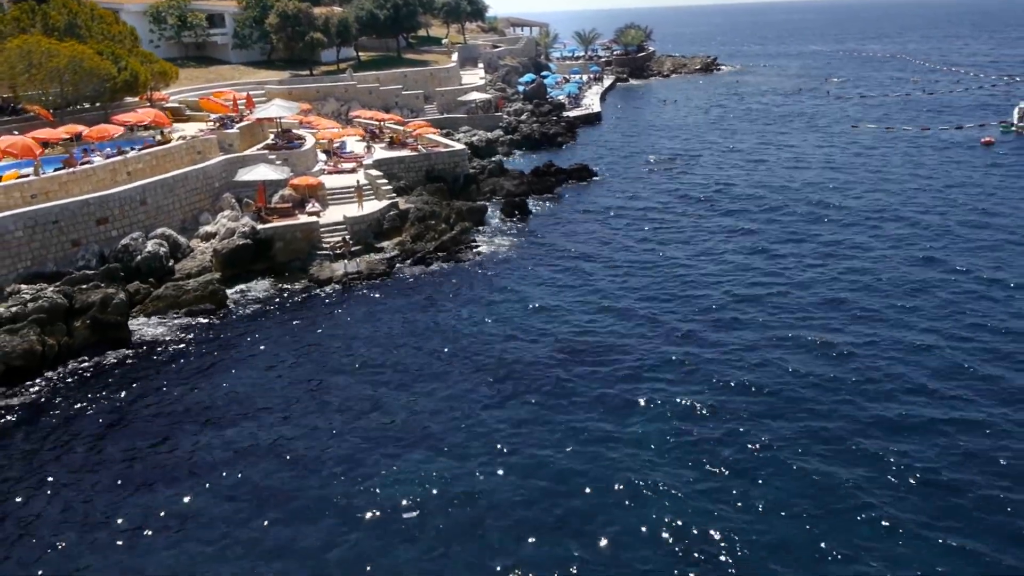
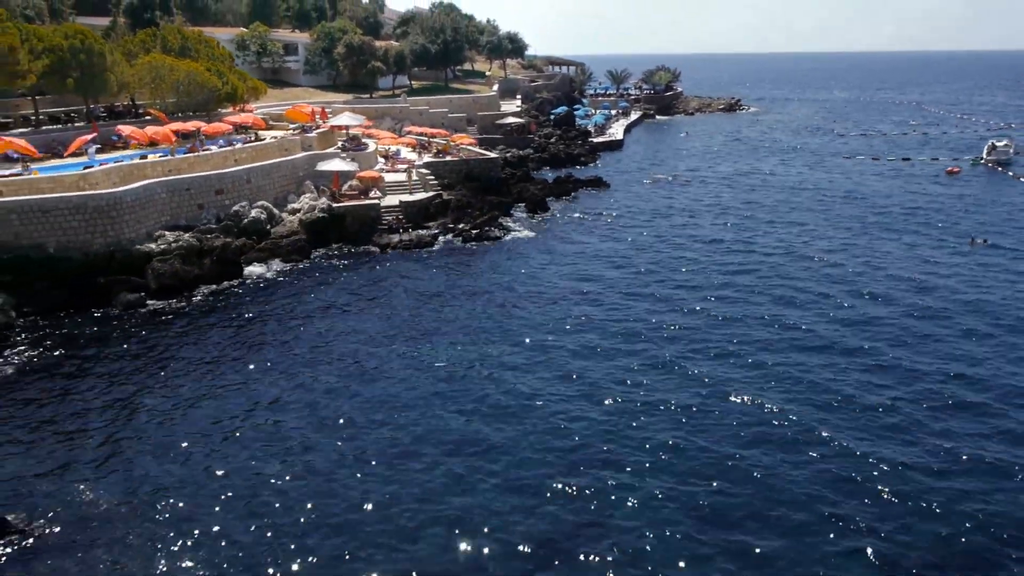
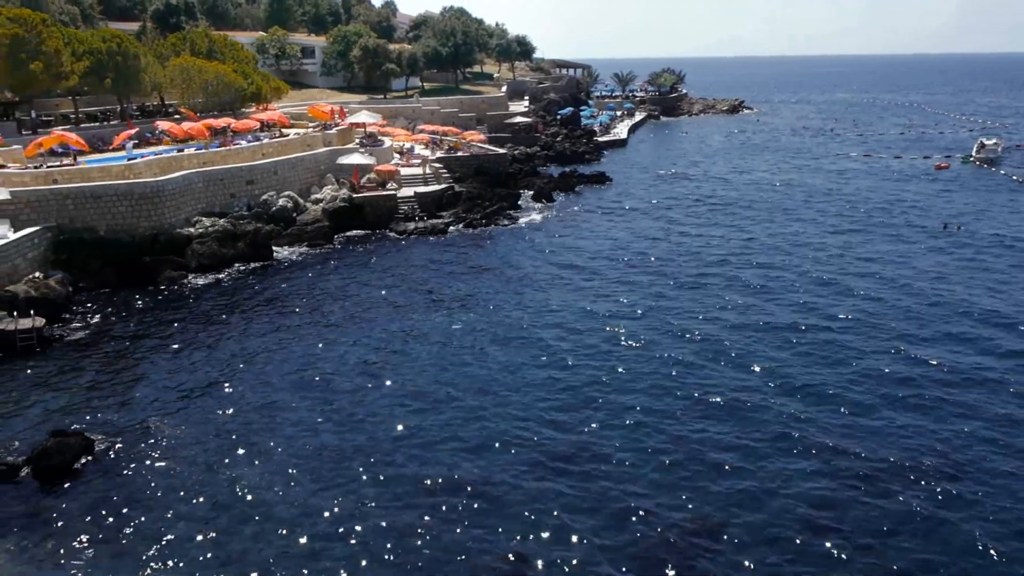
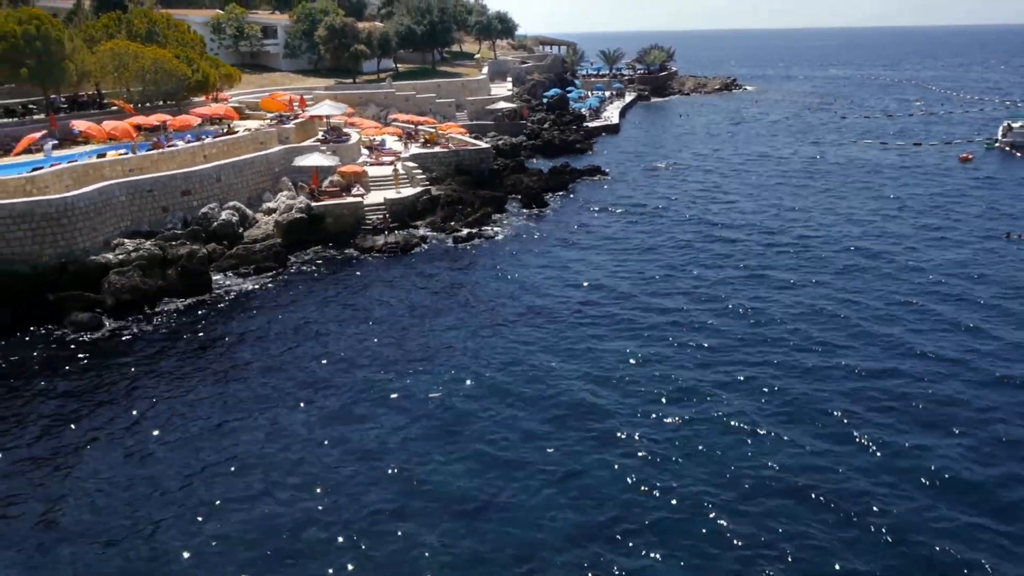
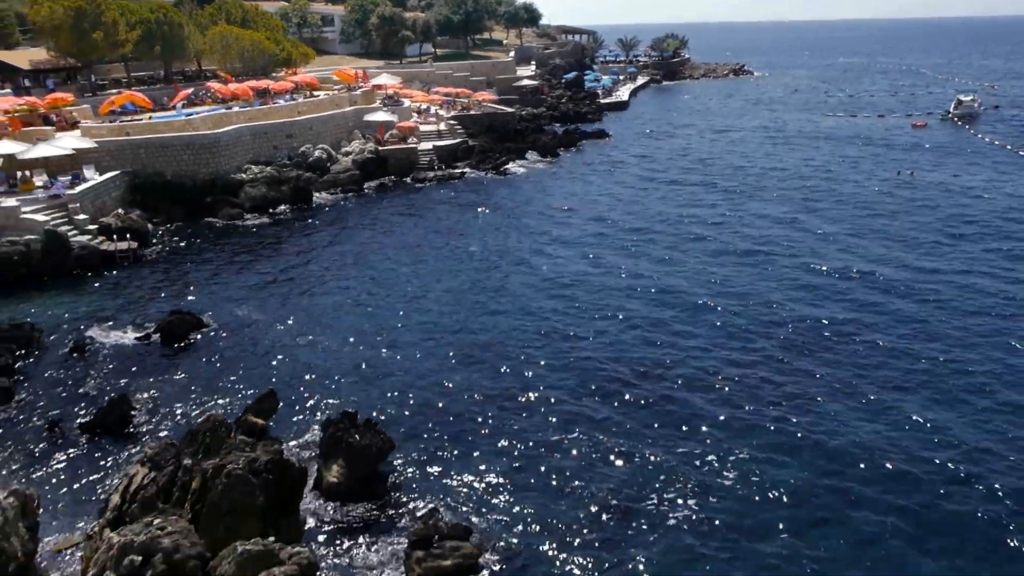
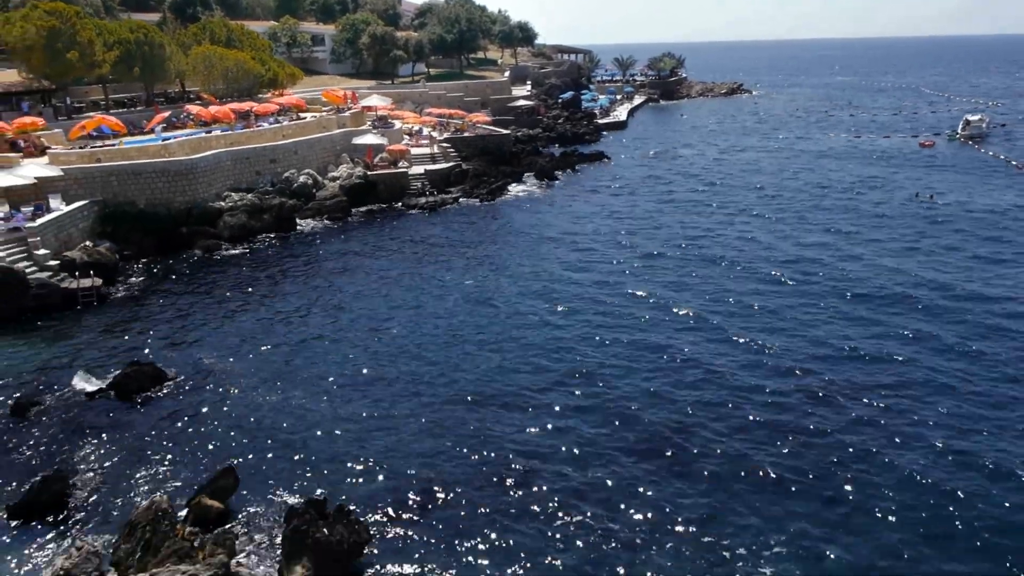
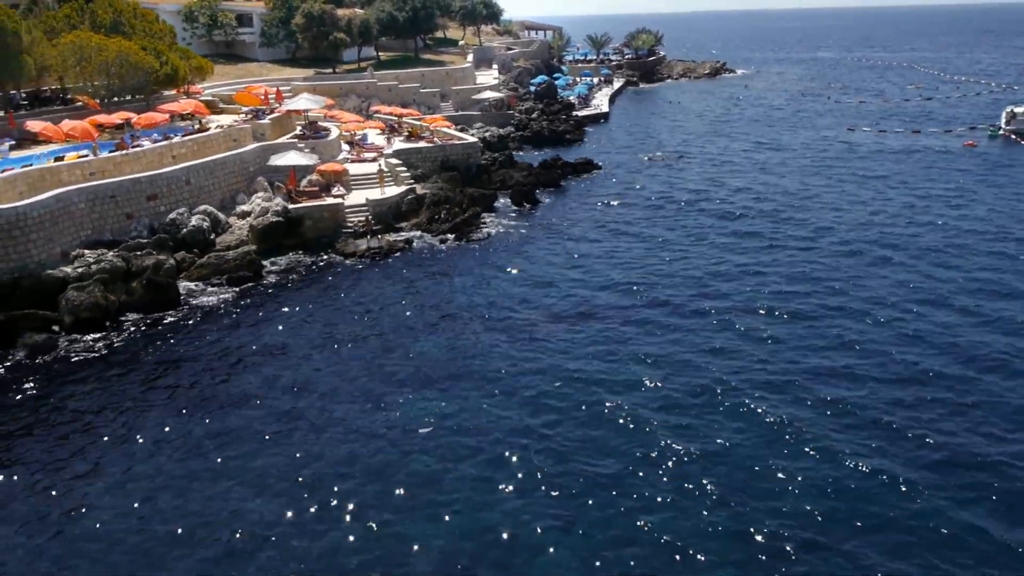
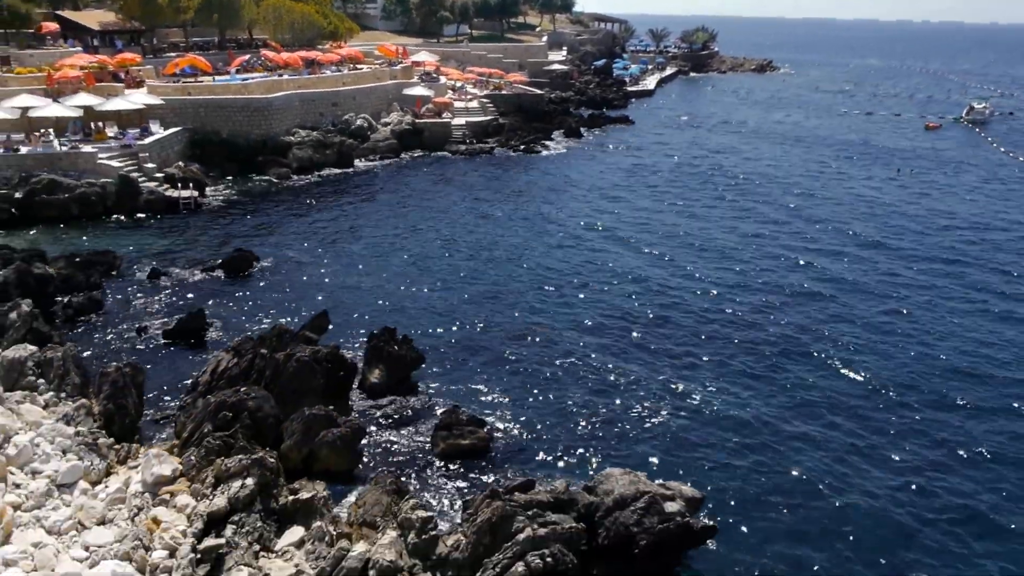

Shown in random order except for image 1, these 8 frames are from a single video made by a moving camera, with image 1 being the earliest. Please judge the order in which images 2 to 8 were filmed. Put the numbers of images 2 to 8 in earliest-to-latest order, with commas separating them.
7, 4, 2, 3, 6, 5, 8
